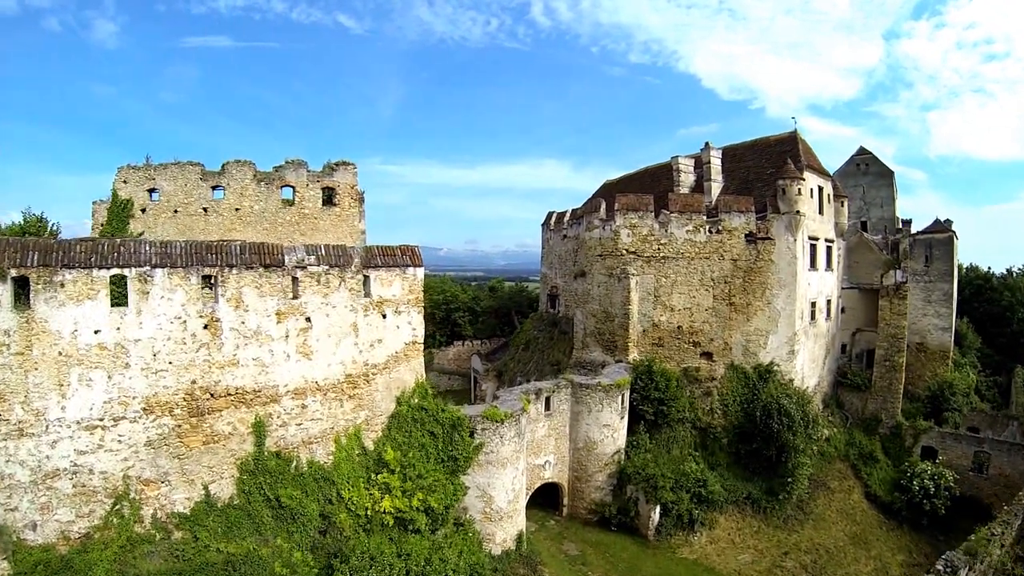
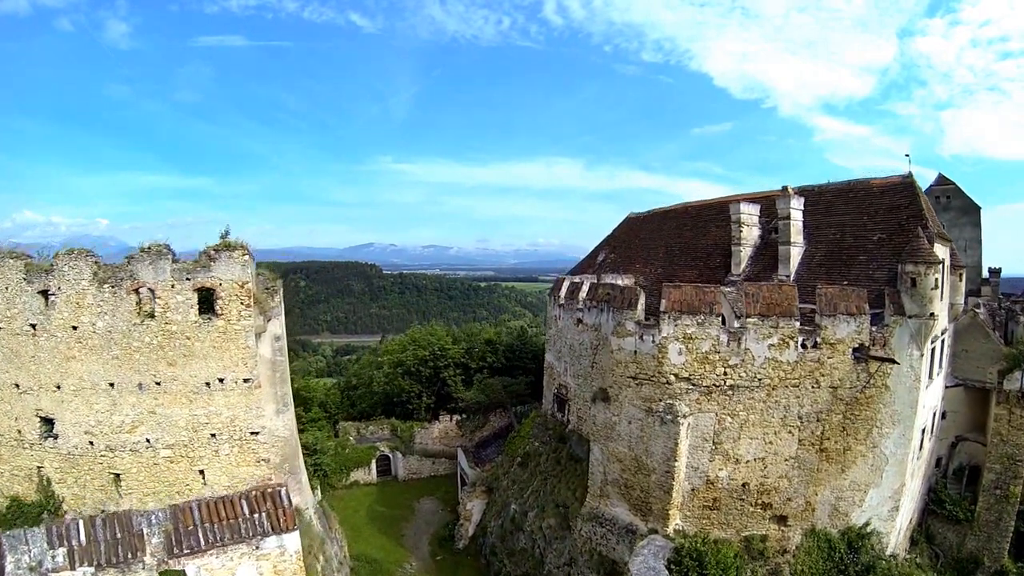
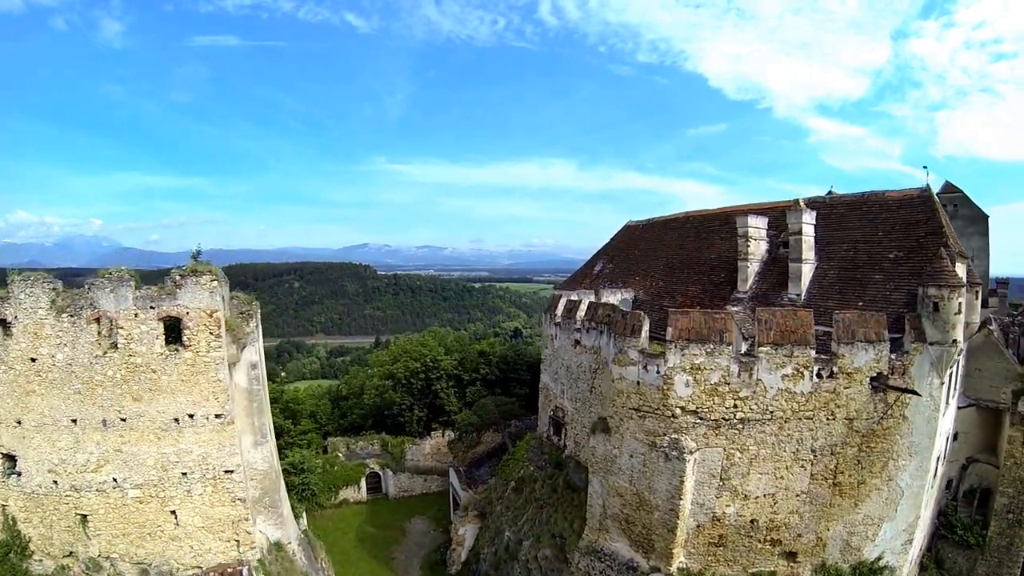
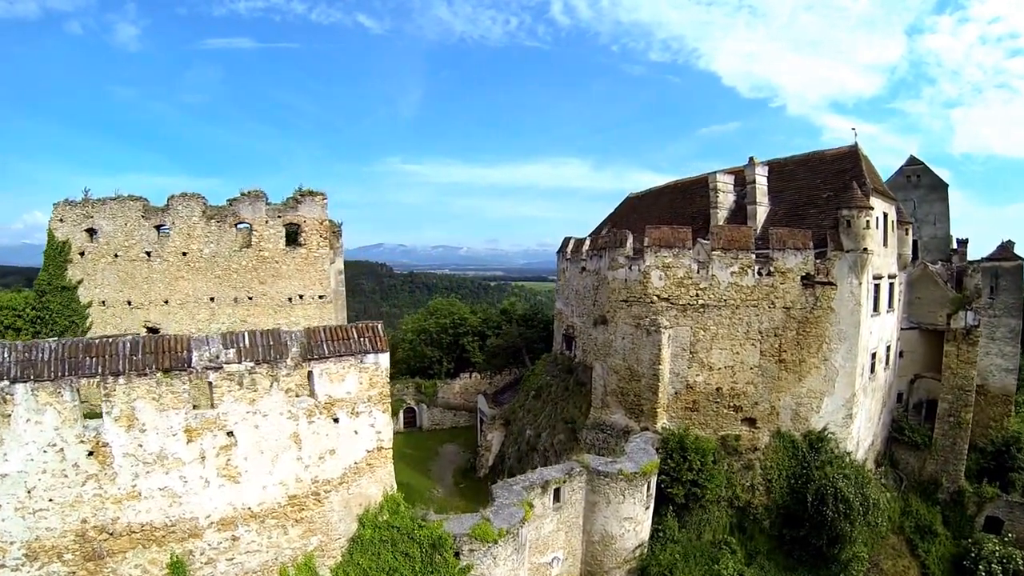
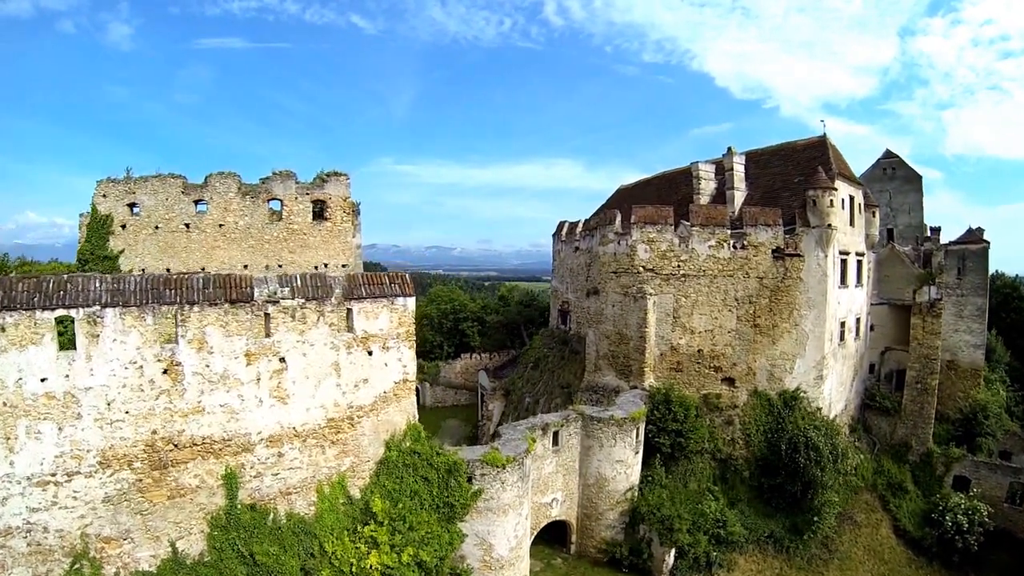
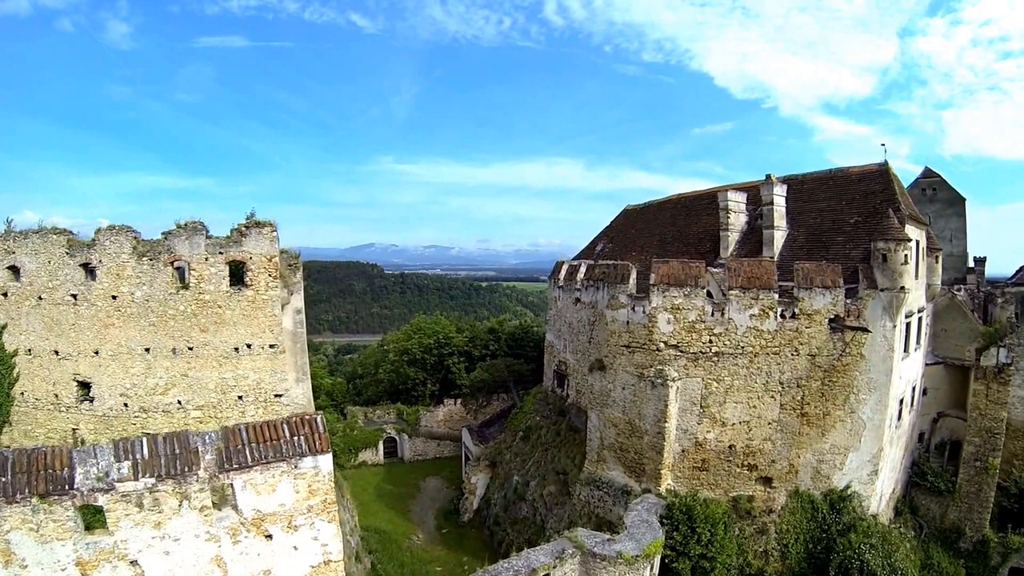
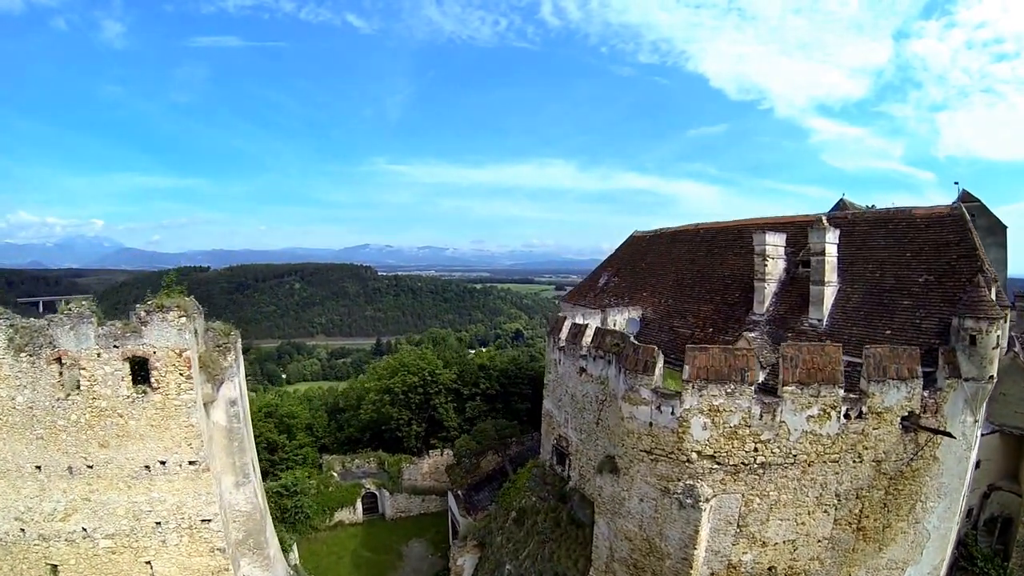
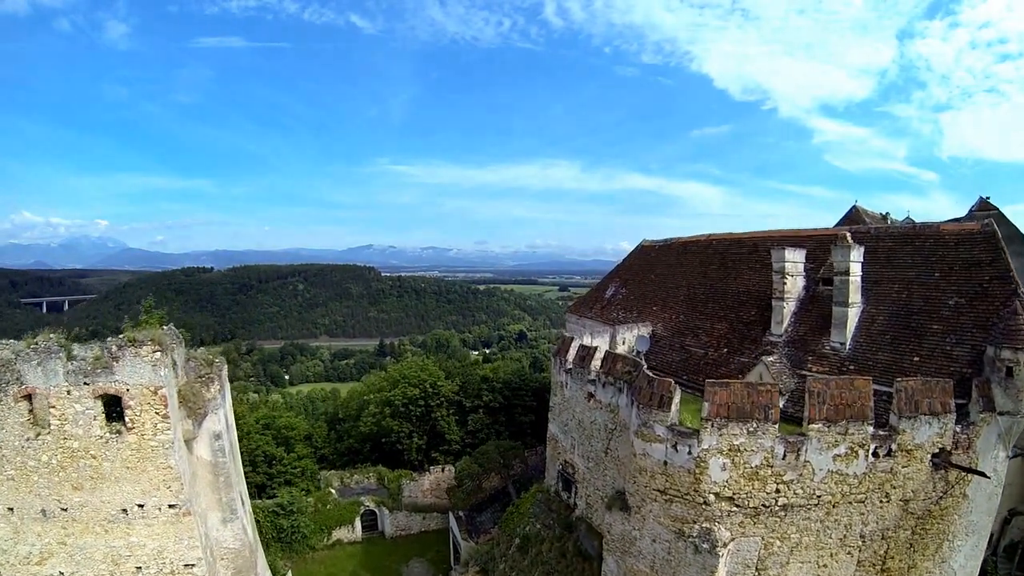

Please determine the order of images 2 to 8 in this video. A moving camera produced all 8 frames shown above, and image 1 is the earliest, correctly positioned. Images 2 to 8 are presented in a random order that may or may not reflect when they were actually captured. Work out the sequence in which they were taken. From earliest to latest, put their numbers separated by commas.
5, 4, 6, 2, 3, 7, 8
